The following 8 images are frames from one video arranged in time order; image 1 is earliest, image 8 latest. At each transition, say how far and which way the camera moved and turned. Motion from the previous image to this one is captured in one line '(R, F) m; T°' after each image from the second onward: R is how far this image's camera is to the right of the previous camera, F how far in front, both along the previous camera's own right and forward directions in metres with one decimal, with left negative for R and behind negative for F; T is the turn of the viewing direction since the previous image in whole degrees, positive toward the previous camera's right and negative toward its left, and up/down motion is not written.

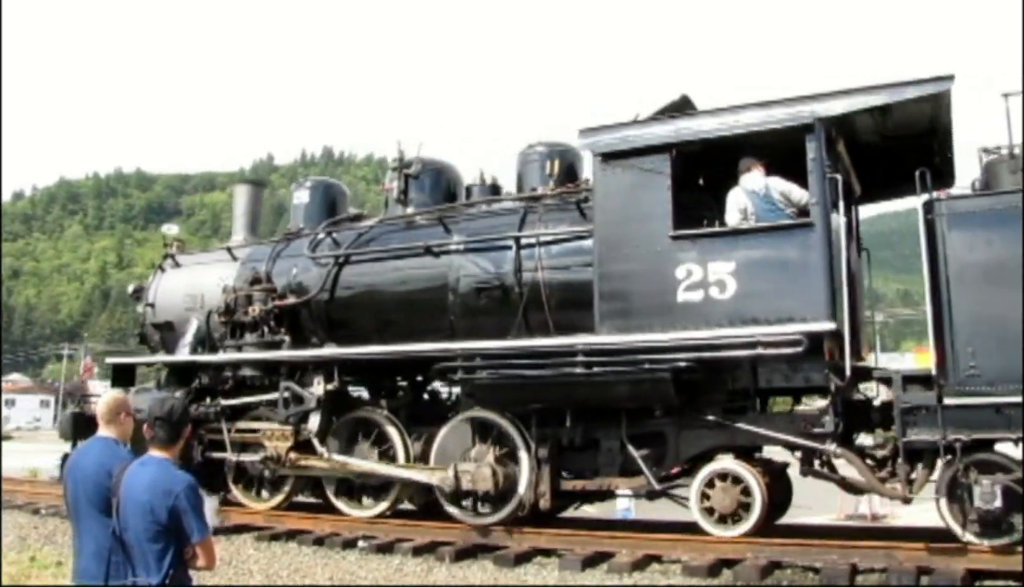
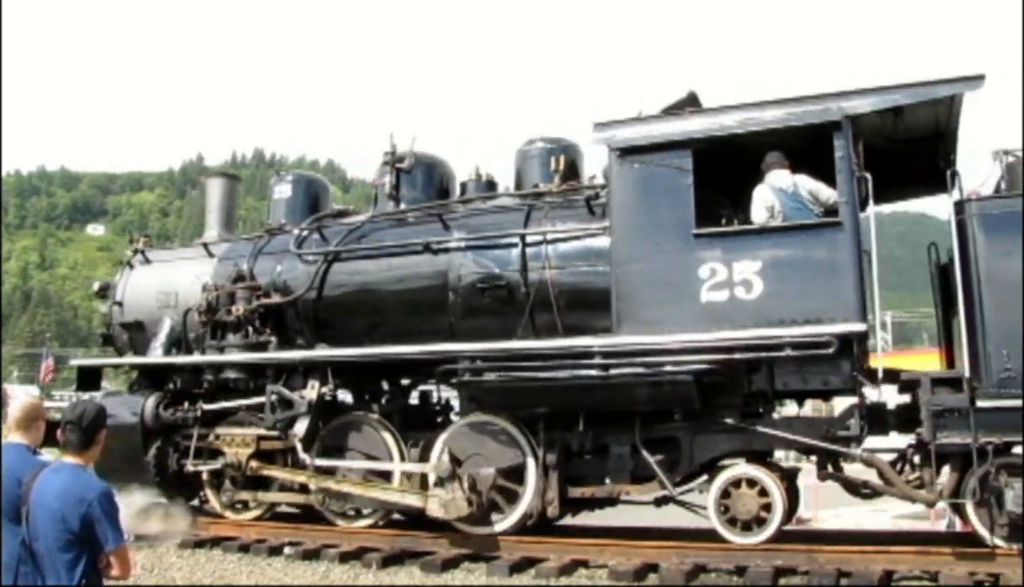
(-0.6, +0.3) m; +4°
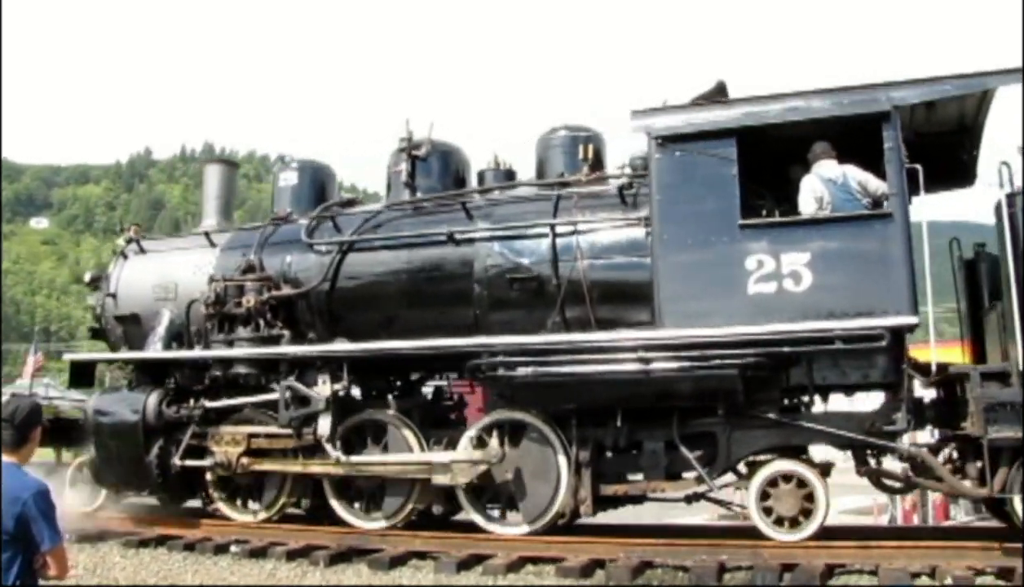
(-0.6, +0.2) m; +3°
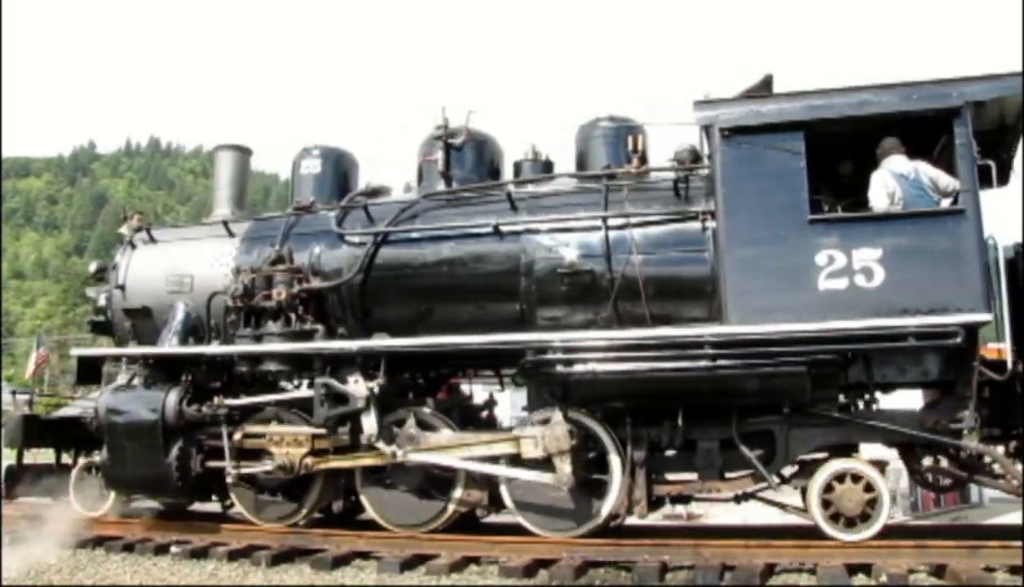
(-0.7, +0.3) m; +4°
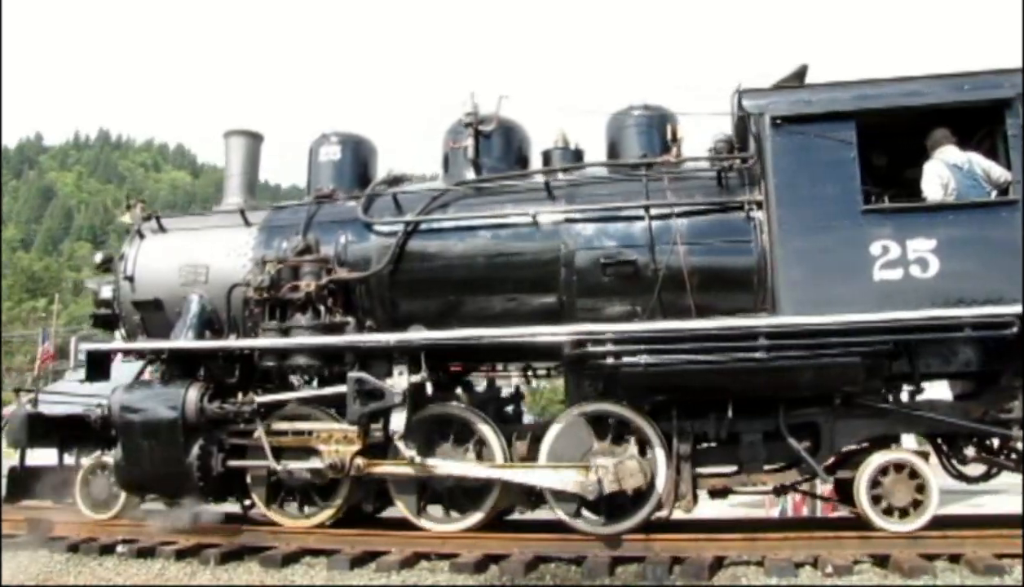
(-0.6, +0.2) m; +3°
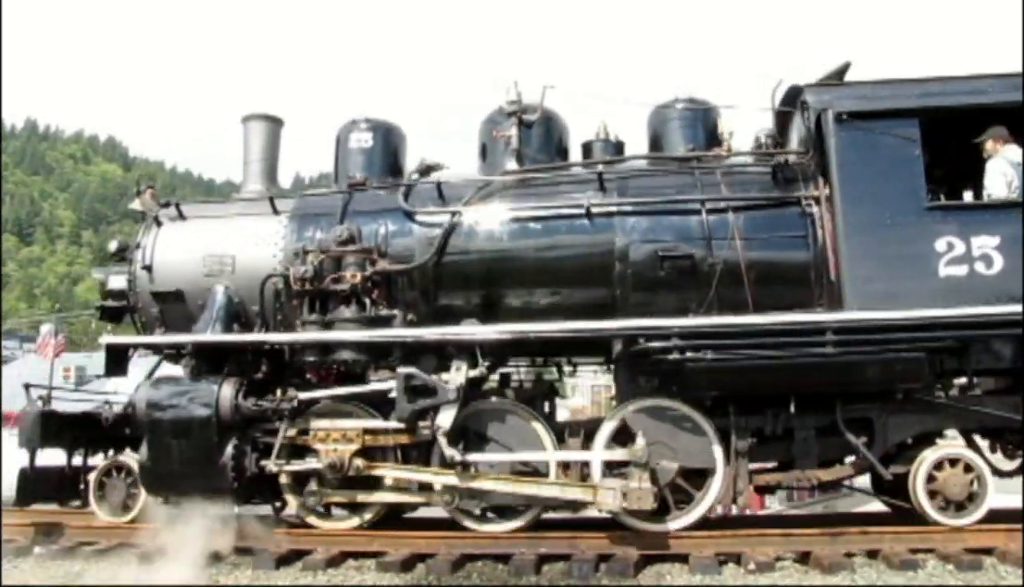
(-0.8, +0.2) m; +4°
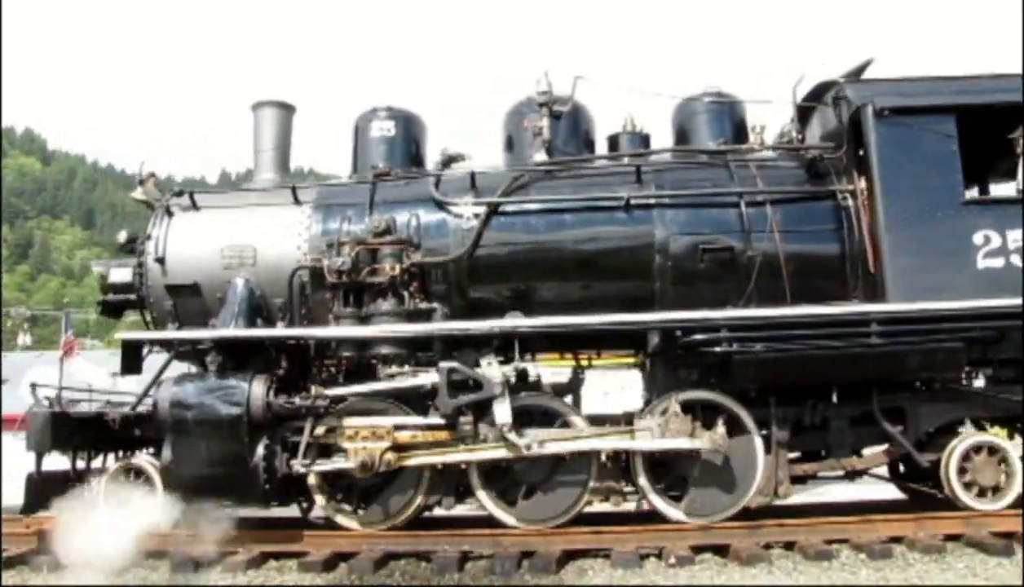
(-0.8, +0.1) m; +5°
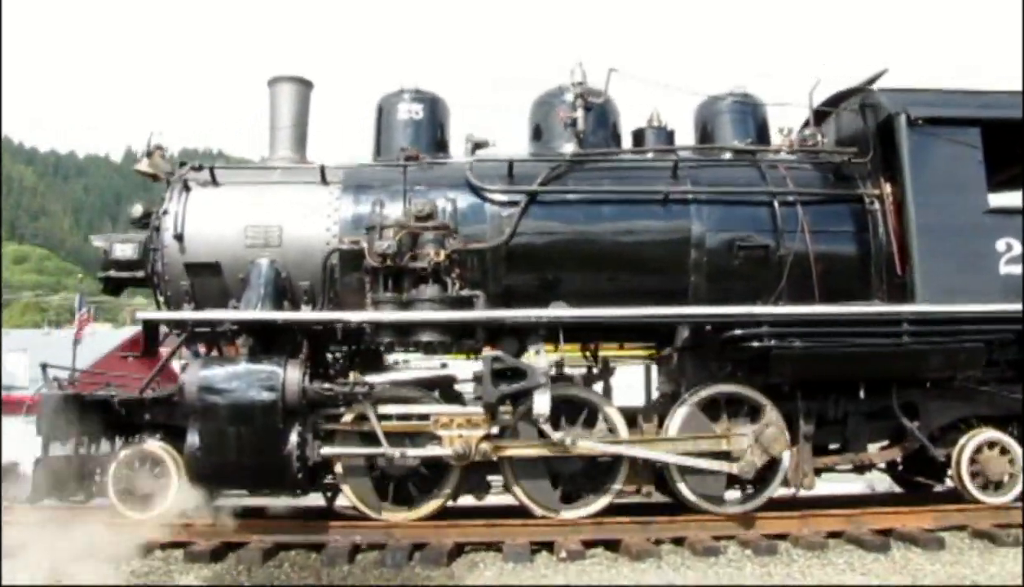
(-0.9, +0.1) m; +6°
